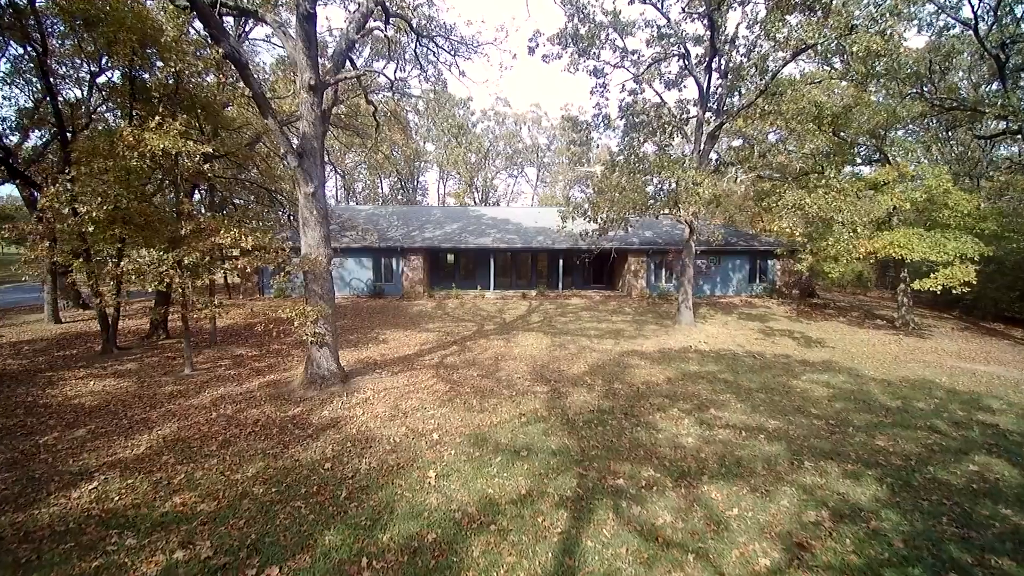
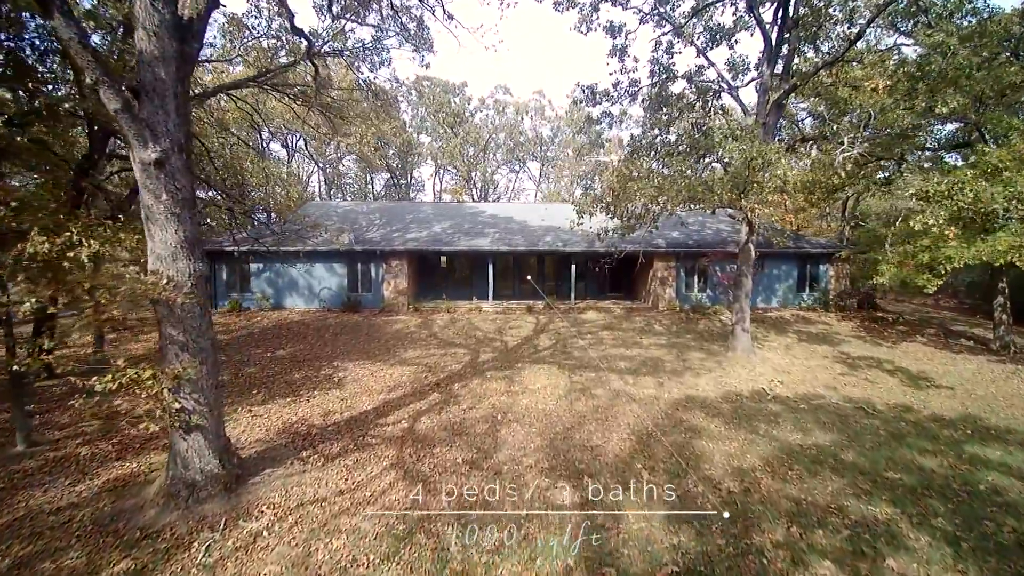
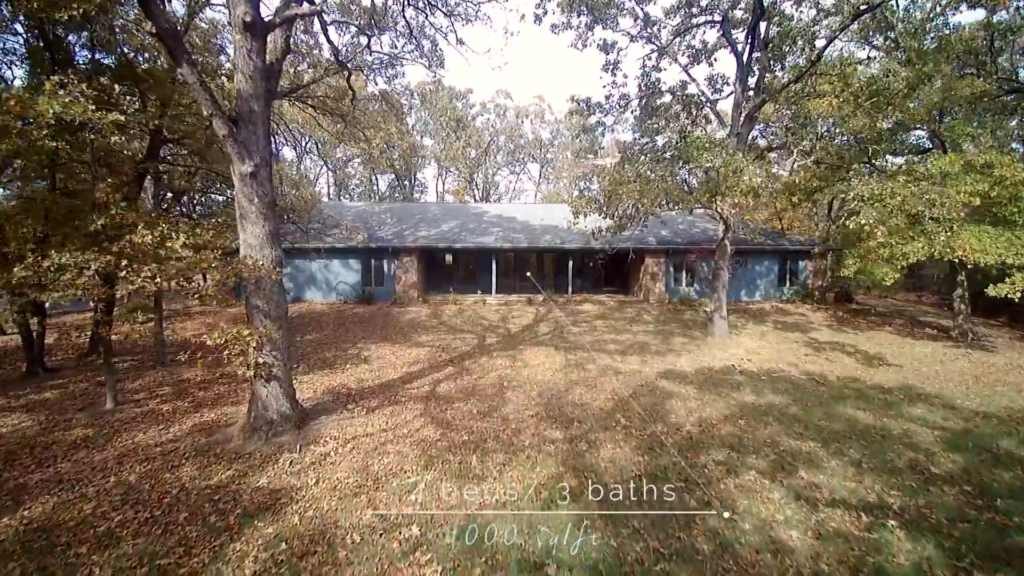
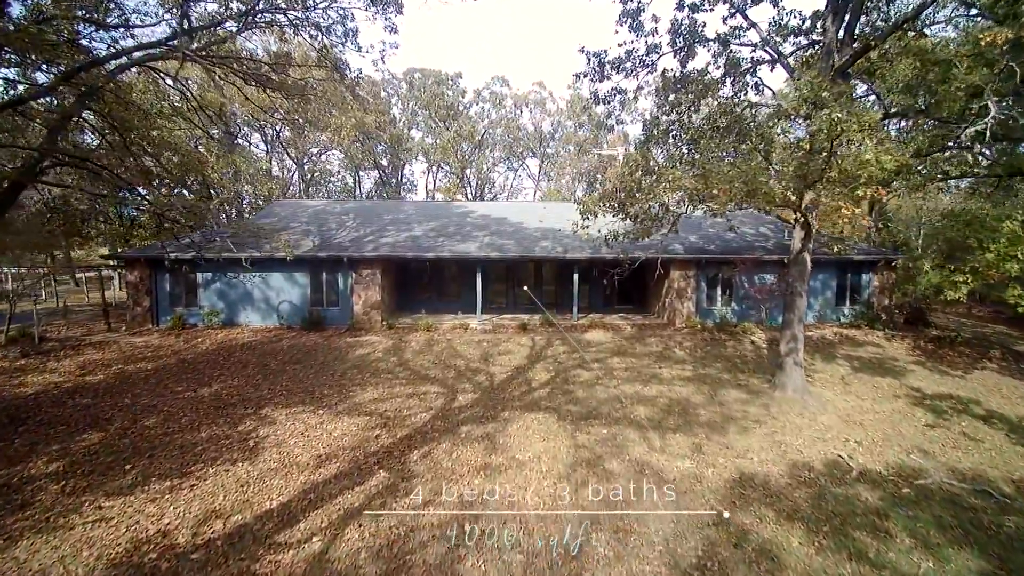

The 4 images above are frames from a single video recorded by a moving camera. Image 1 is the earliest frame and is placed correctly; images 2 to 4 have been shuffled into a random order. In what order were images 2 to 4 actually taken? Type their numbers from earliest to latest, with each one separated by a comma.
3, 2, 4
